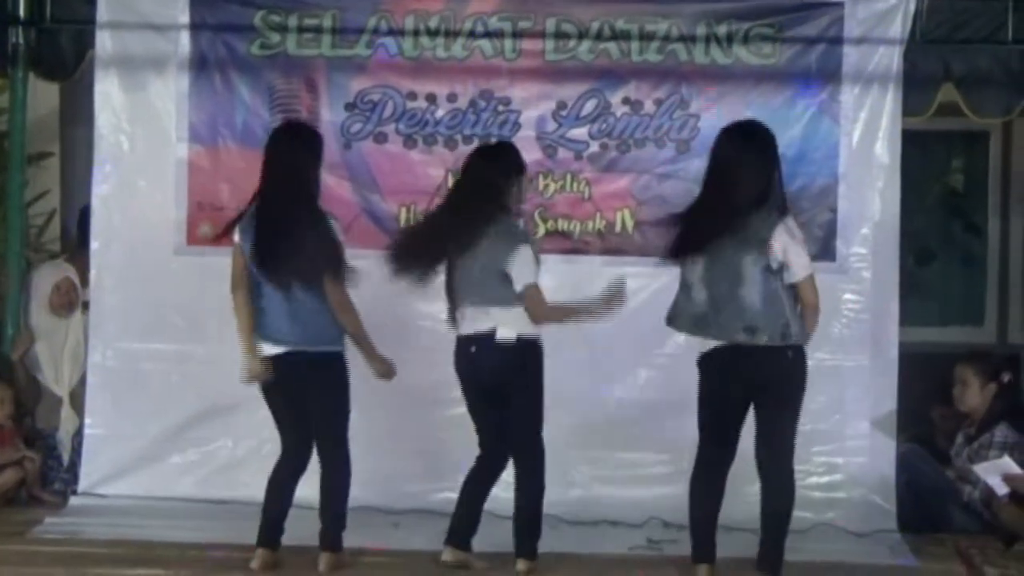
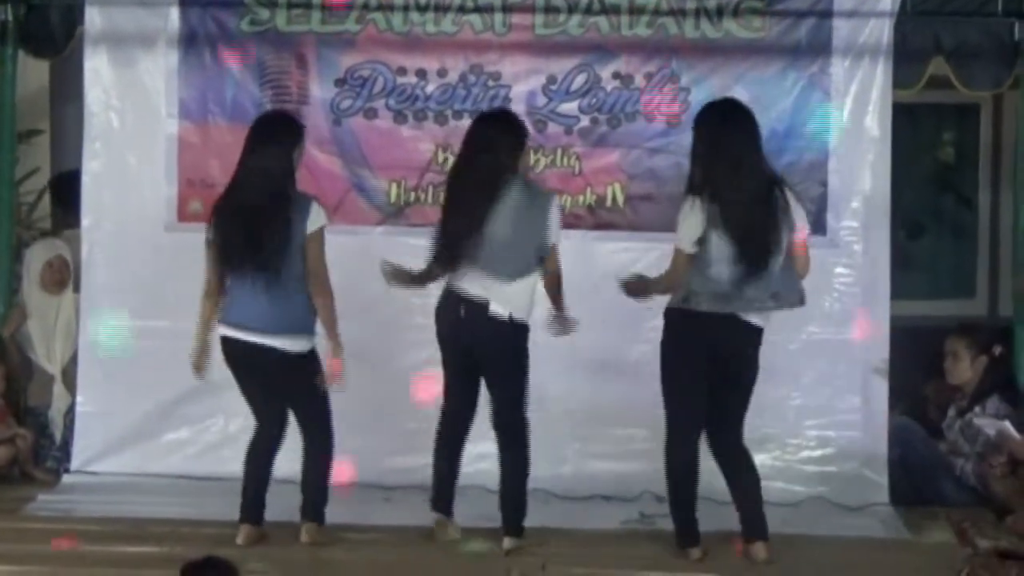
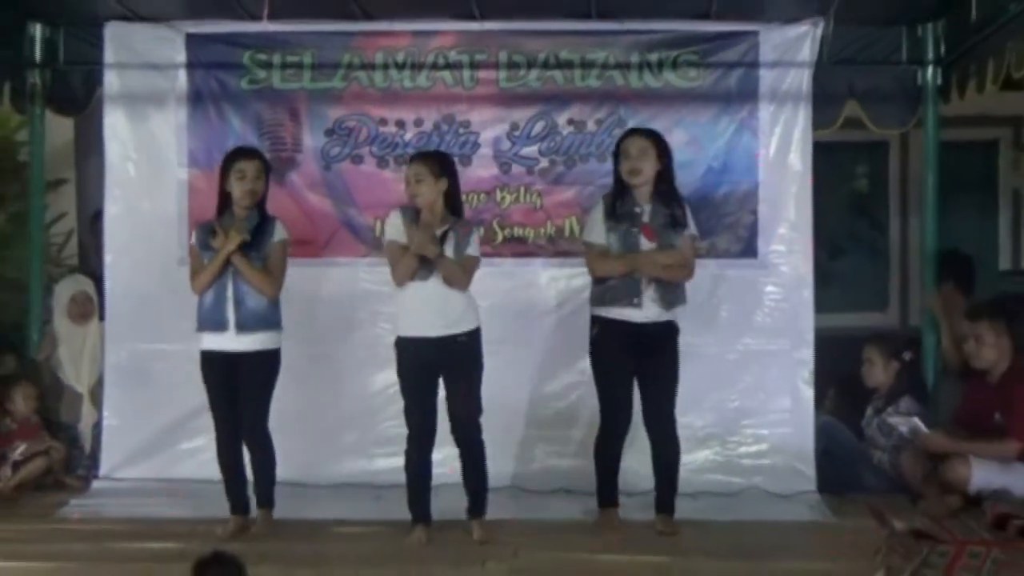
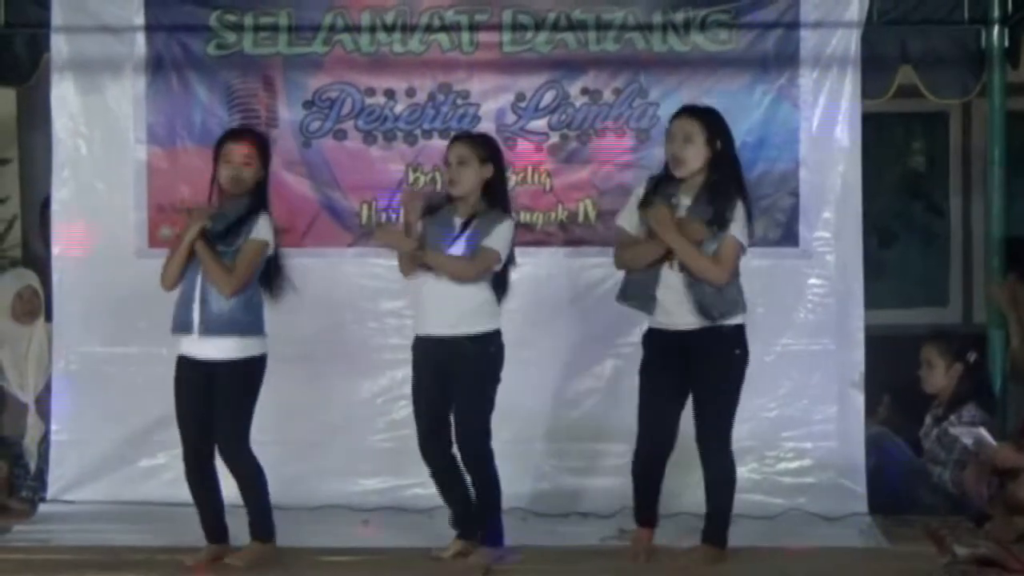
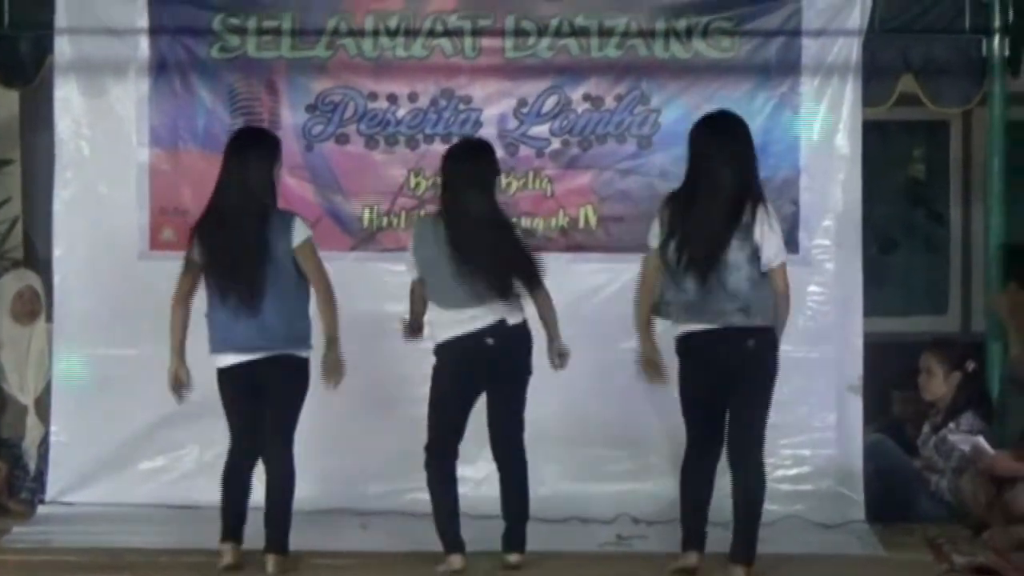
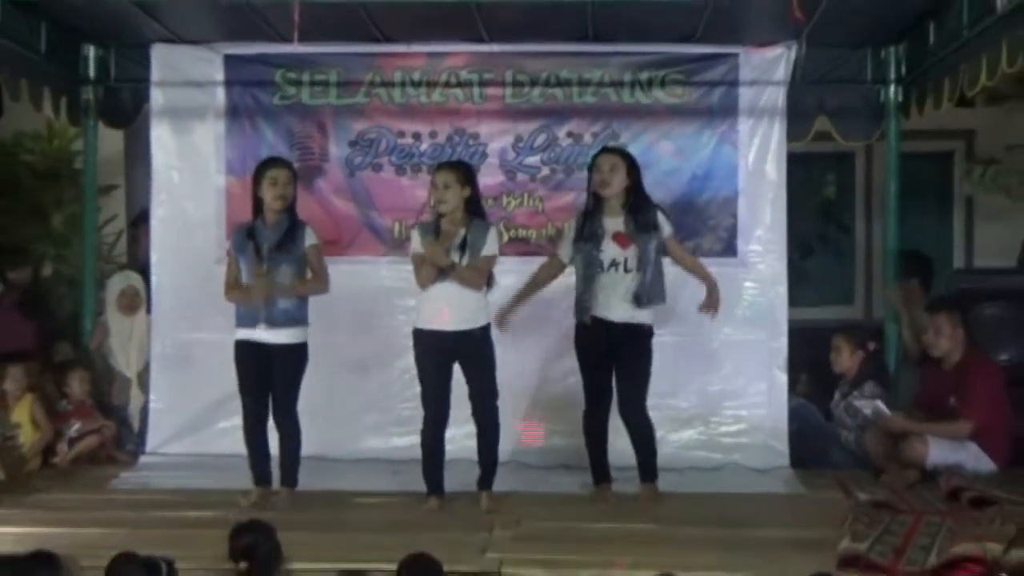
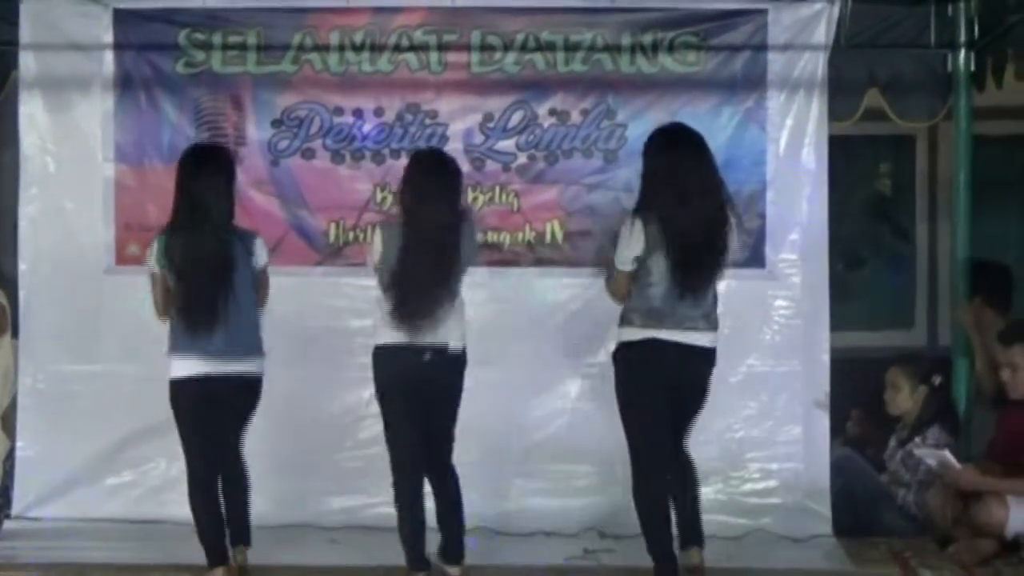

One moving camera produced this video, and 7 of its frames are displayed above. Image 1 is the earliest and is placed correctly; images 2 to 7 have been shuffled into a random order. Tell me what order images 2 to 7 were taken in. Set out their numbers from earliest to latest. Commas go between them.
2, 5, 7, 4, 3, 6
